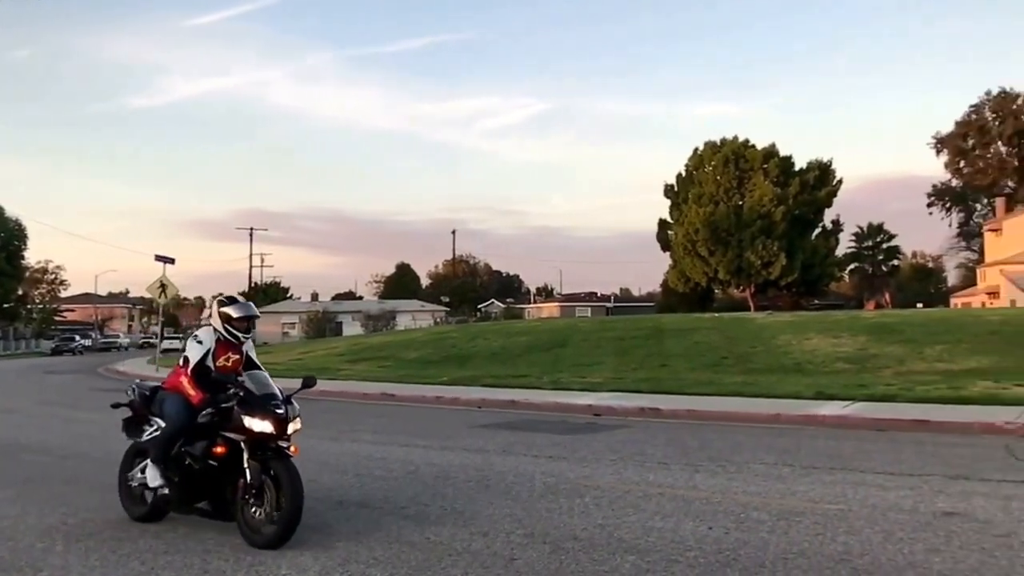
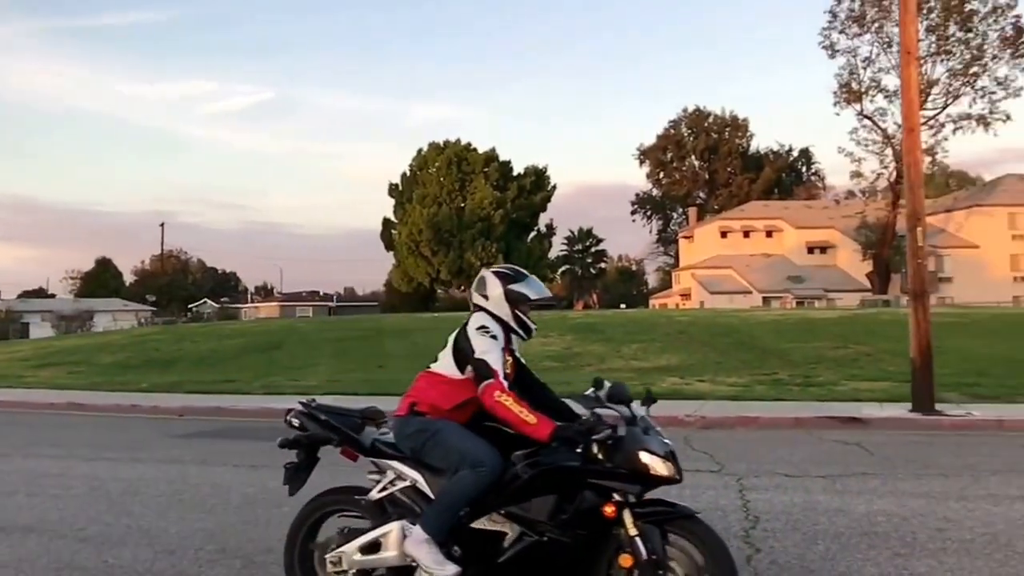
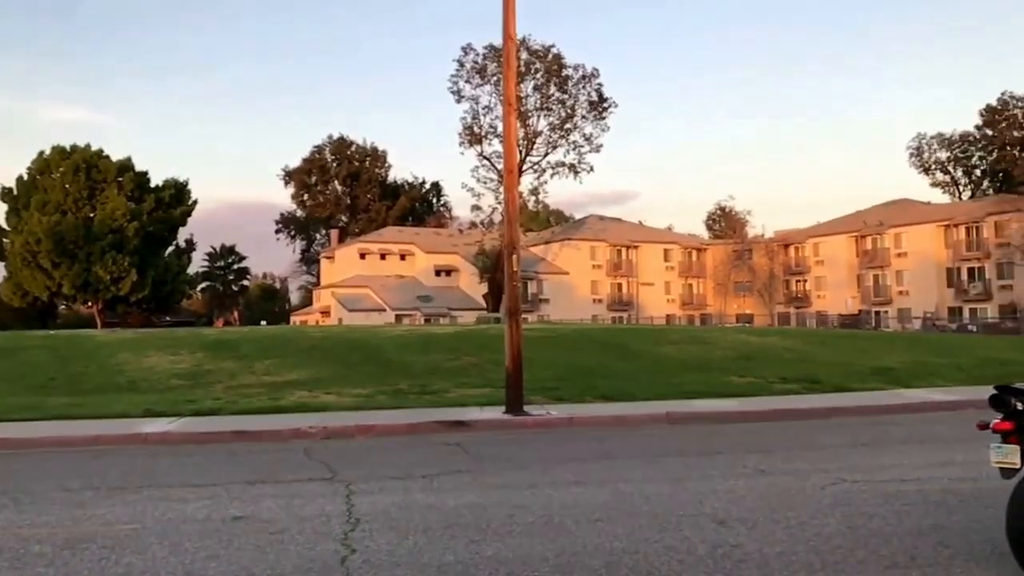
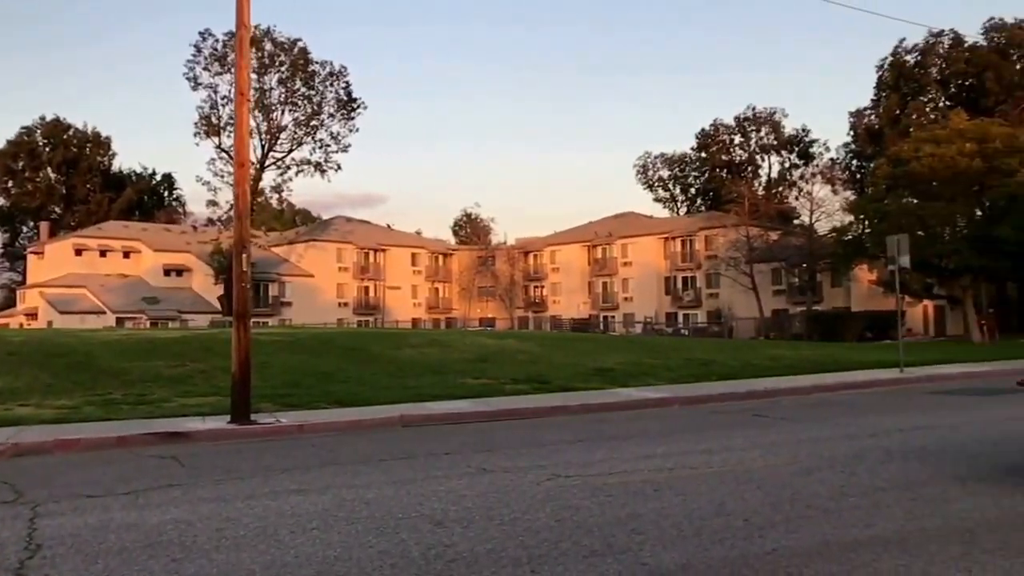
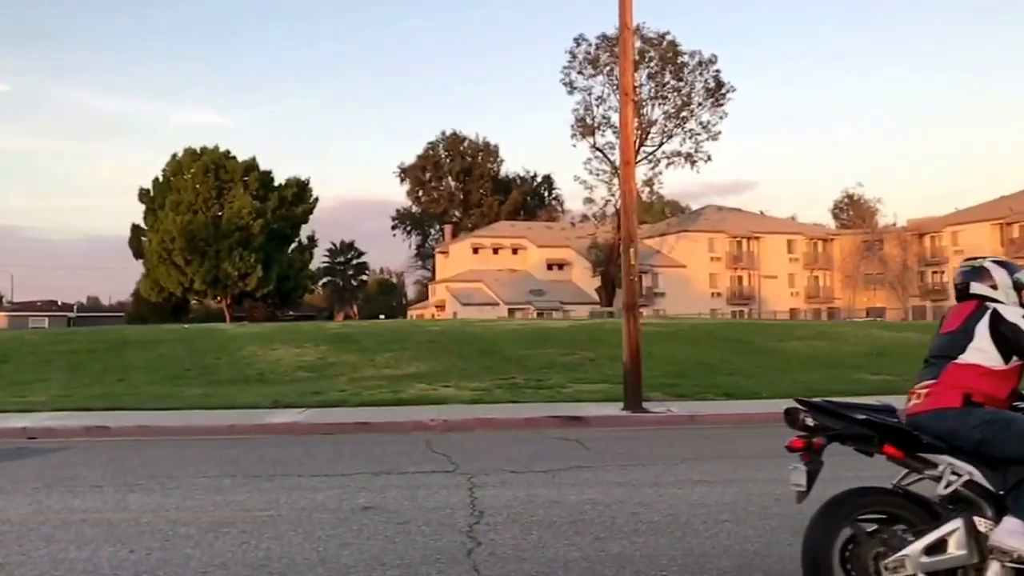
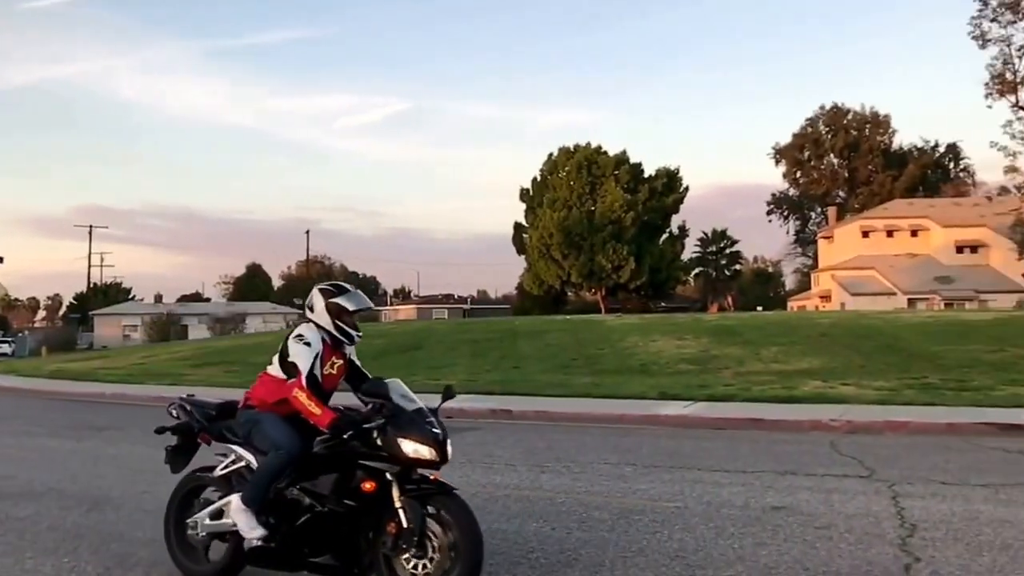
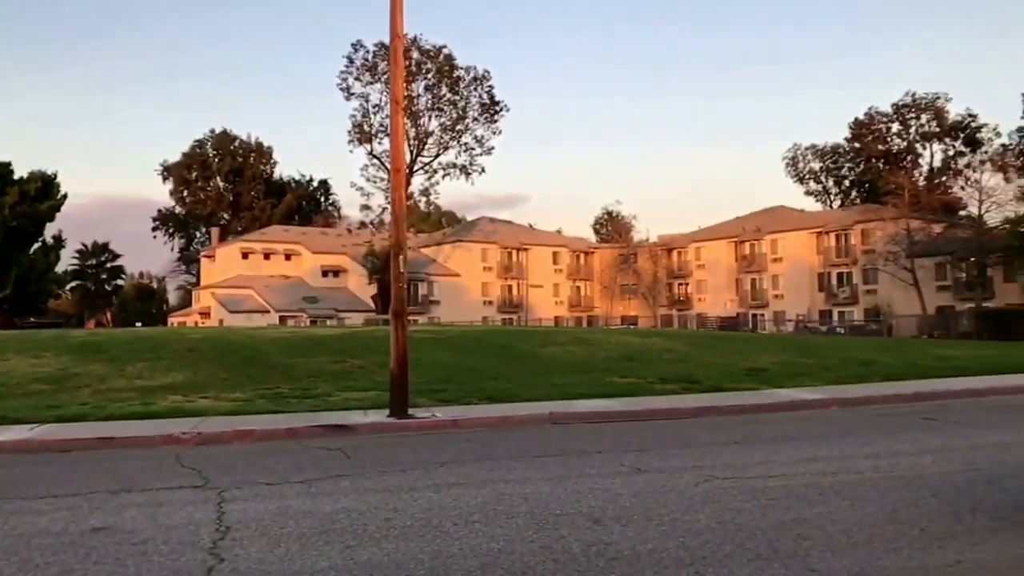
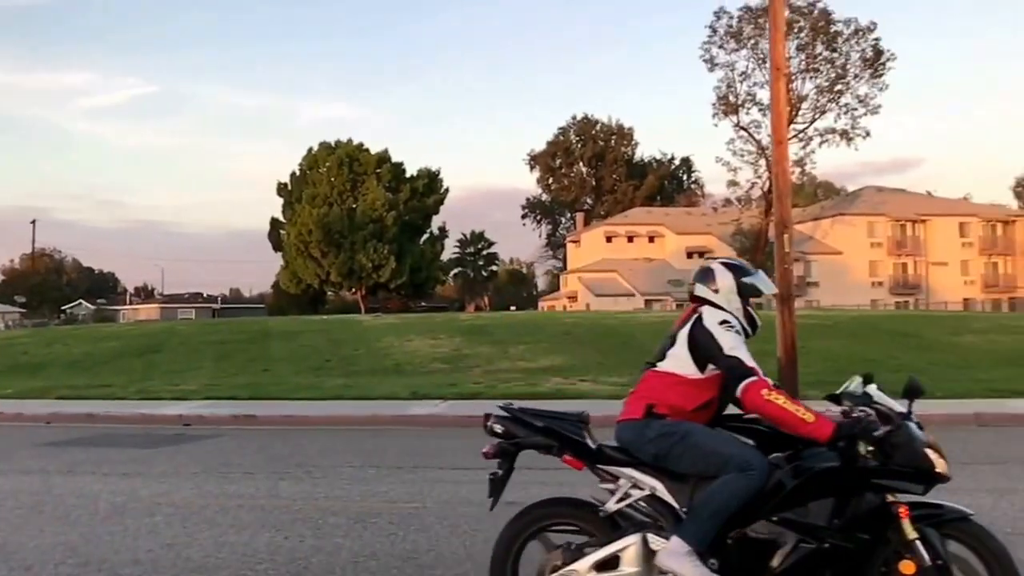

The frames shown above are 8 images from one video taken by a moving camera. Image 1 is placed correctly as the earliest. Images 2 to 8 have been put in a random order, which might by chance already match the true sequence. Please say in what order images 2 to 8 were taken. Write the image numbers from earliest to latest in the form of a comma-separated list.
6, 2, 8, 5, 3, 7, 4
